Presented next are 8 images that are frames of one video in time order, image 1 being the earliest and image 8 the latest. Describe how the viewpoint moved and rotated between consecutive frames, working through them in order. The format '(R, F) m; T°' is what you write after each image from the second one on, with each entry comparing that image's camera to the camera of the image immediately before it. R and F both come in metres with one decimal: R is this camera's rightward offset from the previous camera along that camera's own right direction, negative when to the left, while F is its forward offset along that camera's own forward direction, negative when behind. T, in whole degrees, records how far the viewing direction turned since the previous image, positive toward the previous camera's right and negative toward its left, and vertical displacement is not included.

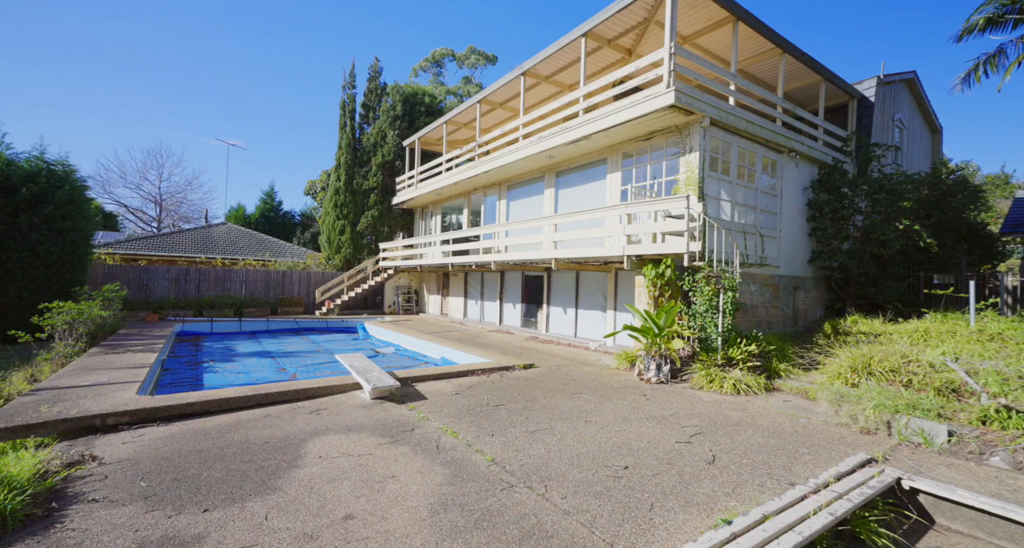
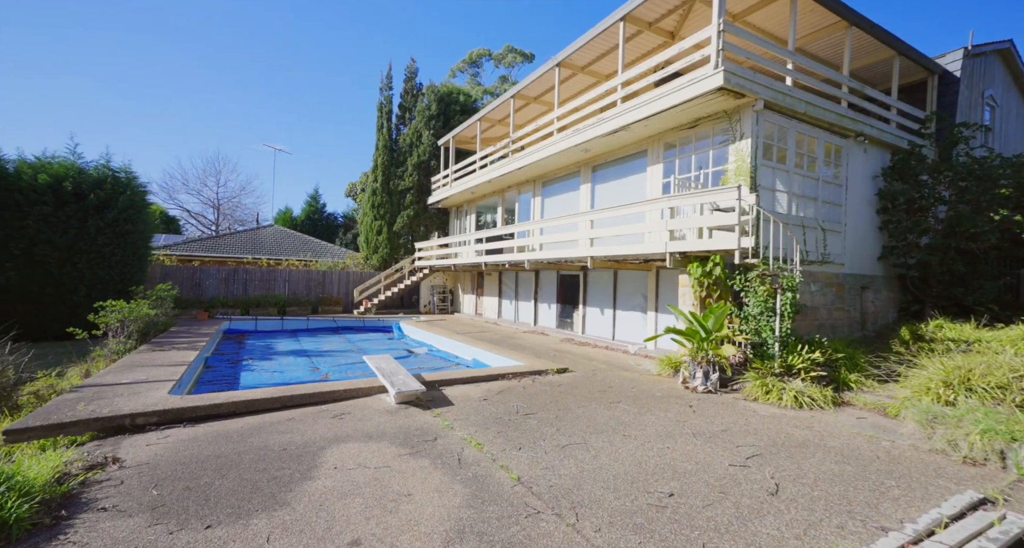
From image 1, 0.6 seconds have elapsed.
(+0.1, +0.4) m; -5°
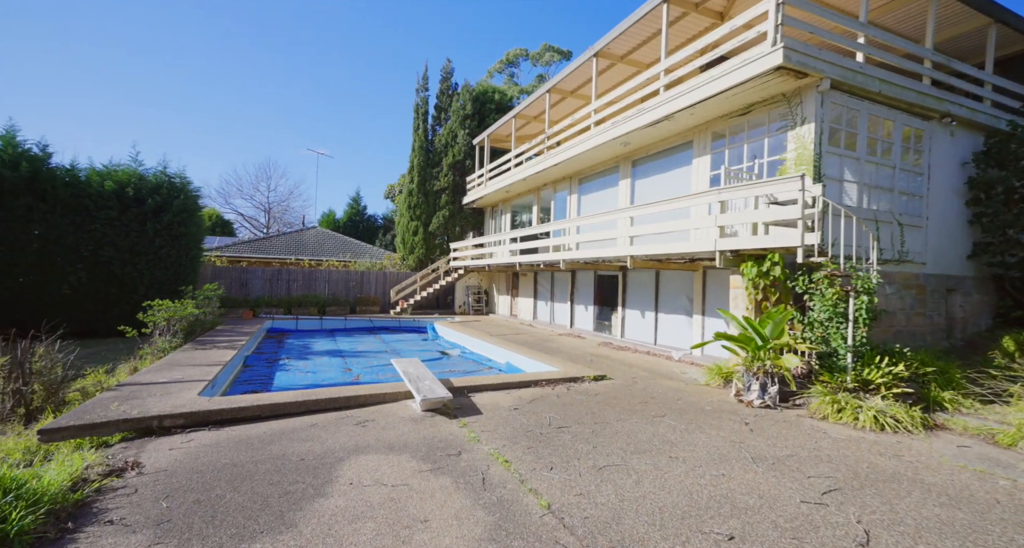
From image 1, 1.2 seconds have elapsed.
(+0.1, +0.4) m; -5°
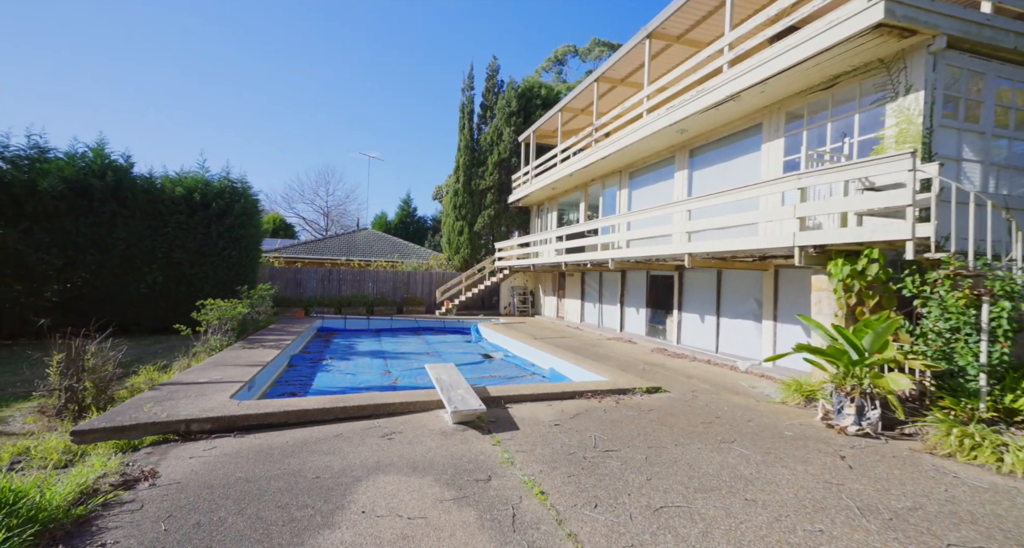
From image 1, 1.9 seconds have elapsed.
(+0.1, +0.6) m; -6°
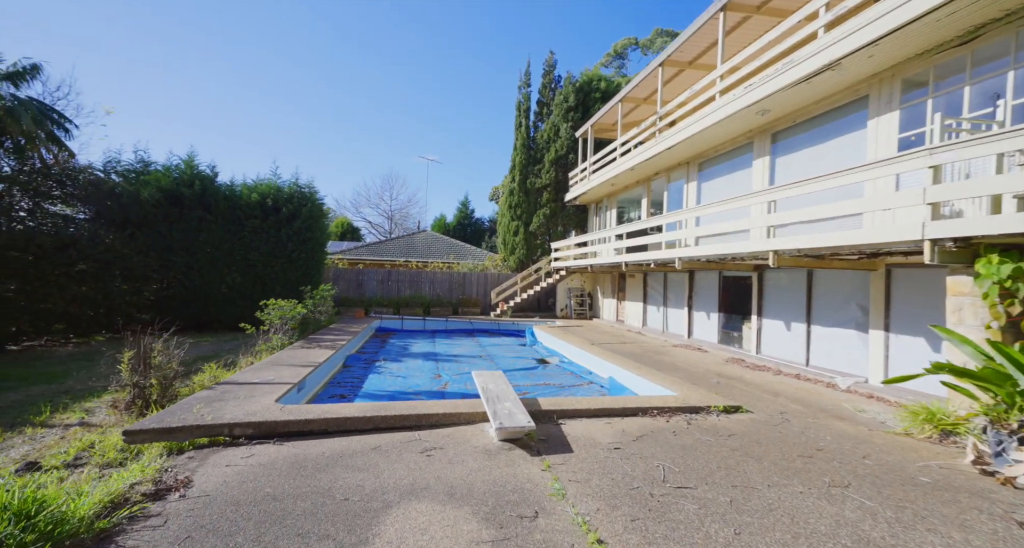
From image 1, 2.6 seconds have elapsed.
(0.0, +0.6) m; -7°
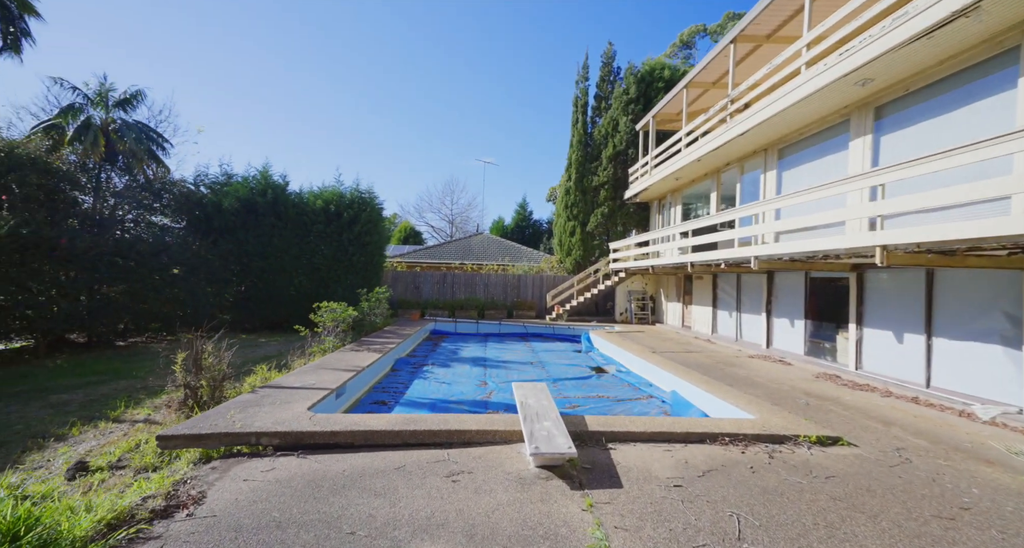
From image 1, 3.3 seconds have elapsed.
(+0.2, +0.6) m; -8°
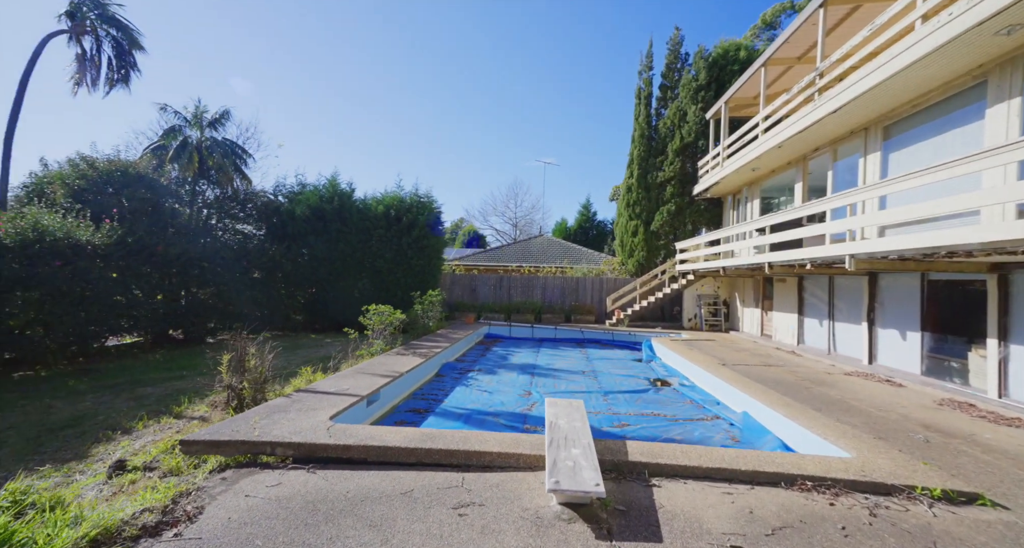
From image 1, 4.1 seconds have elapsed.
(+0.3, +0.6) m; -8°
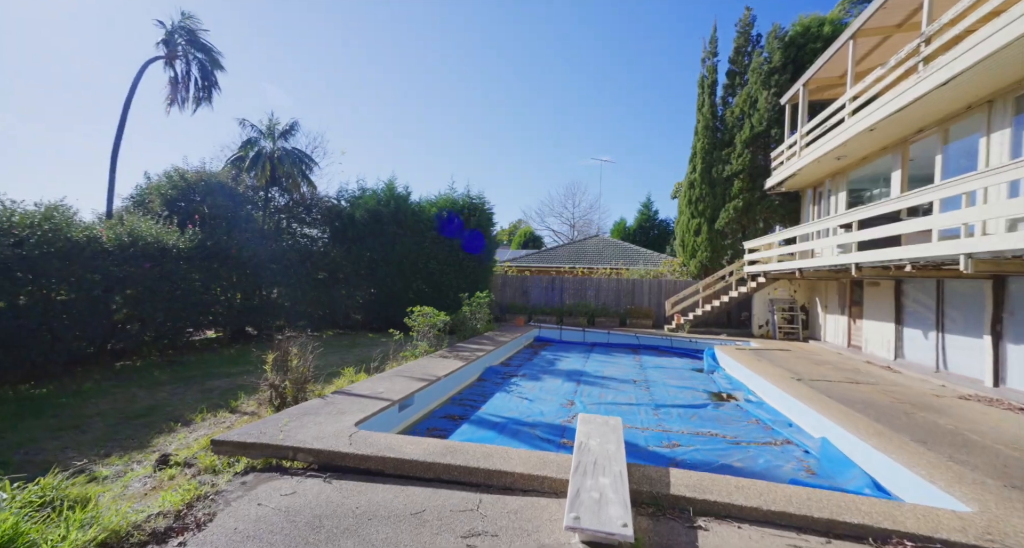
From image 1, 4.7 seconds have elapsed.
(+0.3, +0.4) m; -7°
